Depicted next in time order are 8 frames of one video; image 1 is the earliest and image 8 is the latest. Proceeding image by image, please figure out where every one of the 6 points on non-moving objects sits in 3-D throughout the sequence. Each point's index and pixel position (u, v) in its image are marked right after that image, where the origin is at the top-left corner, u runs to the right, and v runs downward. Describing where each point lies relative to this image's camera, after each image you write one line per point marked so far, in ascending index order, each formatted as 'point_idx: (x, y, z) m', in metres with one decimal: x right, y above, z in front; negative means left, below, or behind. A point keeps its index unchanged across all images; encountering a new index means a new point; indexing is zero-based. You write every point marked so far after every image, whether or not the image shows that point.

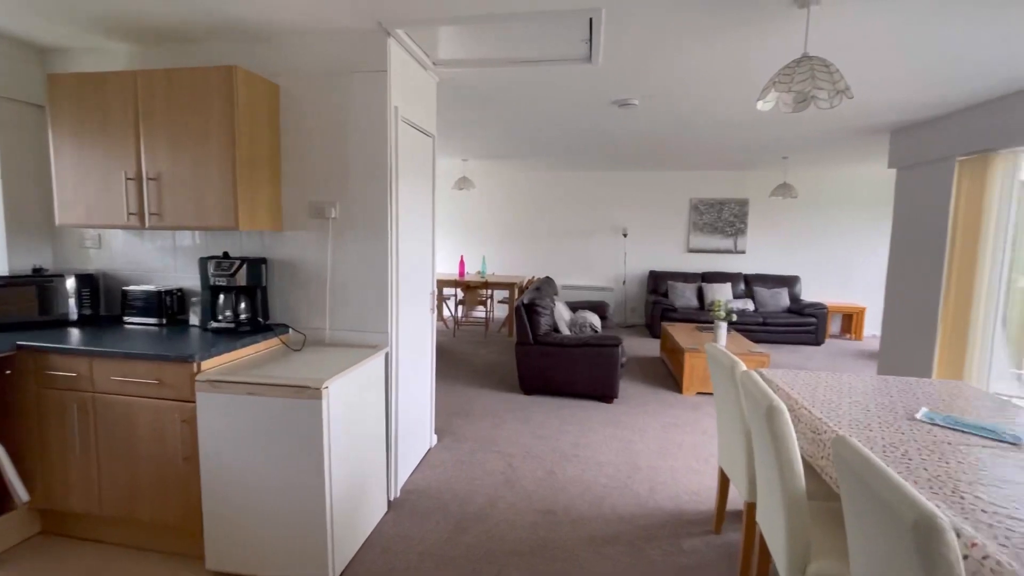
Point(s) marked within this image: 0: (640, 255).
0: (+1.8, +0.5, +6.9) m
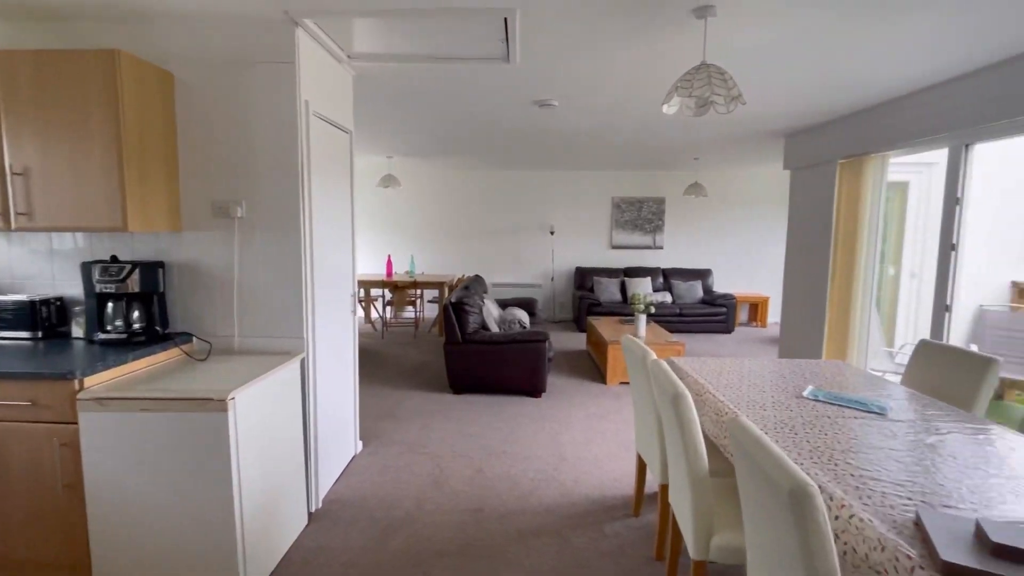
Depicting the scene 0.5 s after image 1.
0: (+0.8, +0.5, +7.1) m
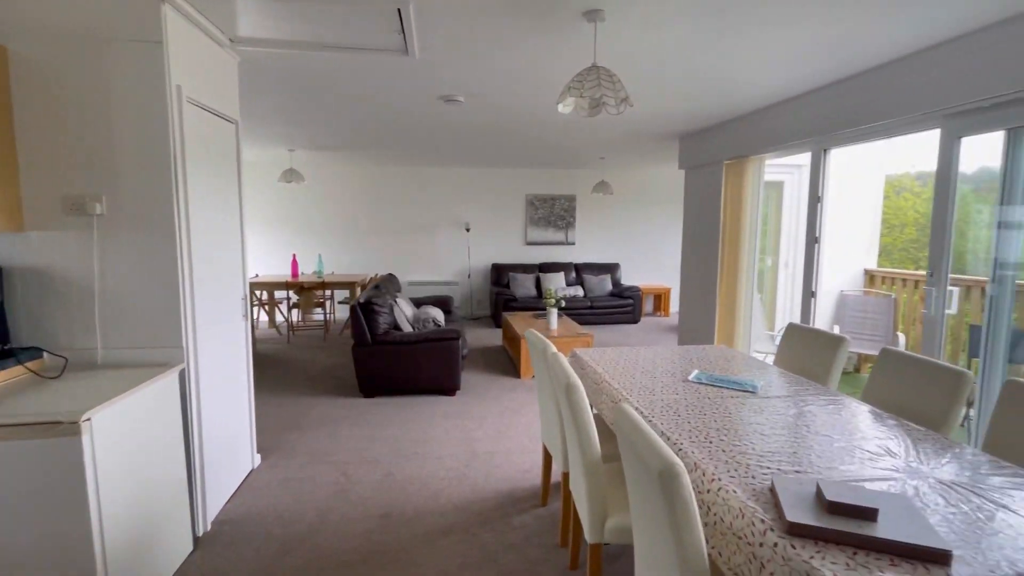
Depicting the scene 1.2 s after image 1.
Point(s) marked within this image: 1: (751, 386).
0: (-0.4, +0.6, +7.1) m
1: (+0.9, -0.4, +1.9) m
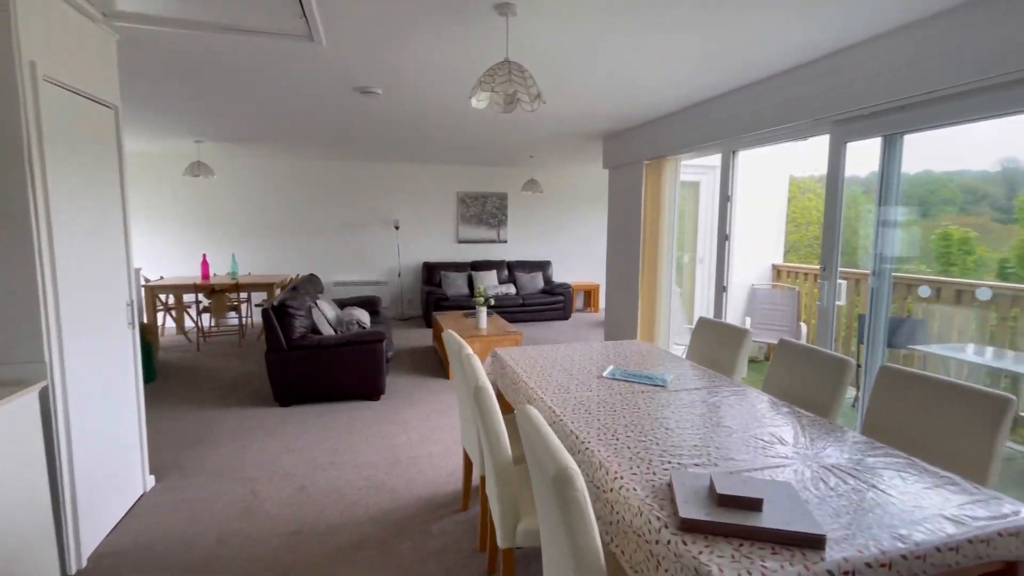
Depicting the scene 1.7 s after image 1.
0: (-1.4, +0.6, +6.9) m
1: (+0.6, -0.4, +2.0) m
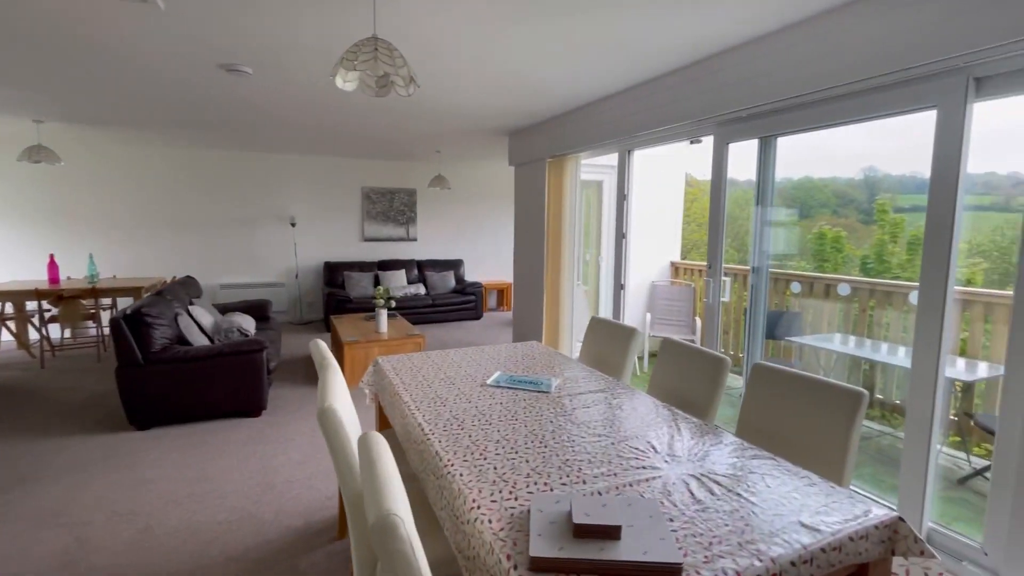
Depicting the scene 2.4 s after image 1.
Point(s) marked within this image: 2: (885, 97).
0: (-2.7, +0.6, +6.4) m
1: (+0.1, -0.4, +1.9) m
2: (+1.6, +0.8, +2.0) m
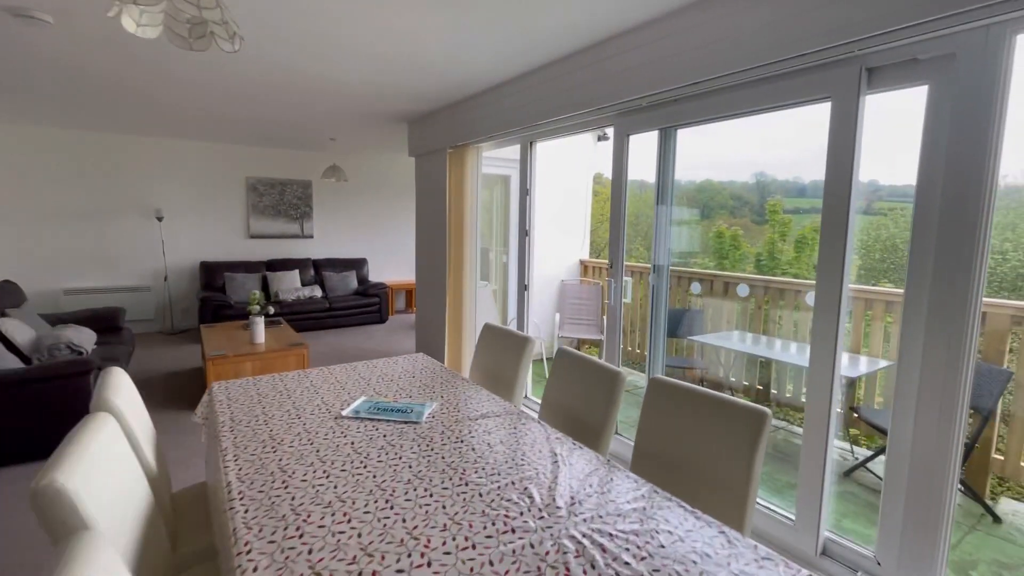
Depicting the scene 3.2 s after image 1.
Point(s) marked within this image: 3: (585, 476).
0: (-3.8, +0.5, +5.6) m
1: (-0.3, -0.4, +1.5) m
2: (+1.1, +0.8, +1.9) m
3: (+0.2, -0.5, +1.2) m
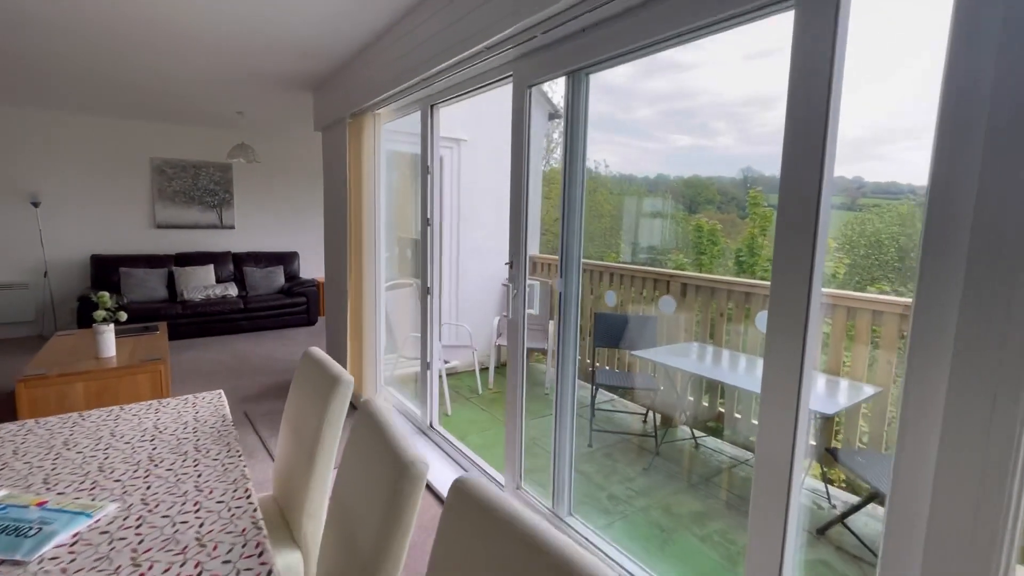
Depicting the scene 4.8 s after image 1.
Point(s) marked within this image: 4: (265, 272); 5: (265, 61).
0: (-4.4, +0.5, +4.8) m
1: (-0.8, -0.4, +0.9) m
2: (+0.6, +0.8, +1.3) m
3: (-0.3, -0.5, +0.5) m
4: (-2.8, +0.2, +5.4) m
5: (-1.8, +1.5, +3.4) m
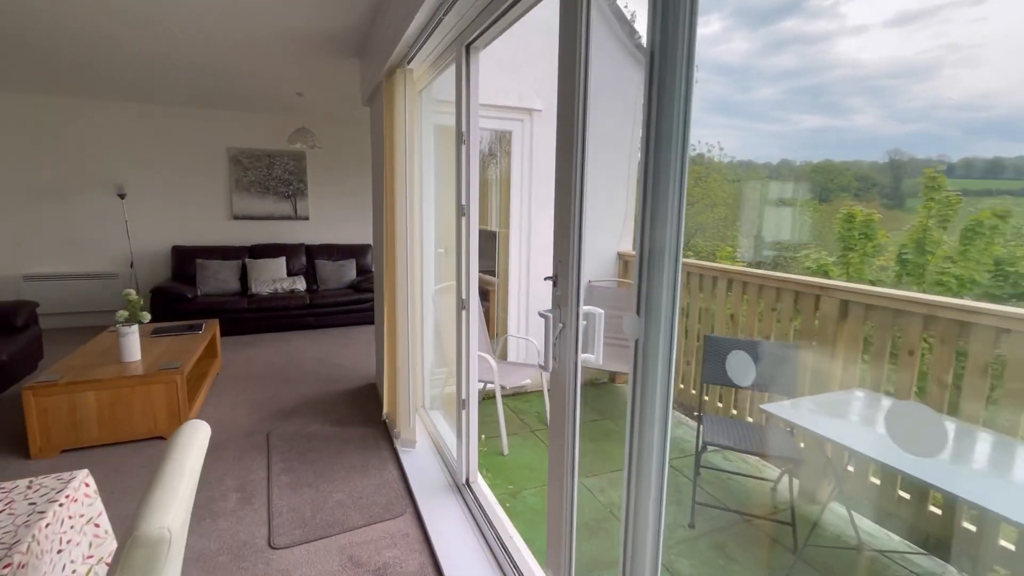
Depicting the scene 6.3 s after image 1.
0: (-3.6, +0.6, +4.9) m
1: (-0.9, -0.5, +0.3) m
2: (+0.5, +0.7, +0.4) m
3: (-0.5, -0.6, -0.2) m
4: (-1.9, +0.2, +5.1) m
5: (-1.3, +1.5, +2.9) m
